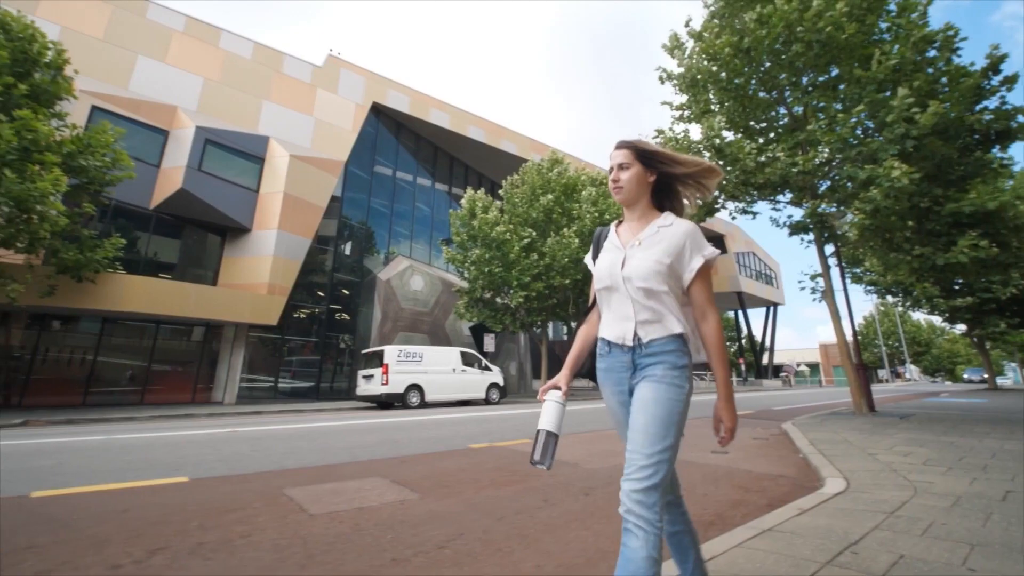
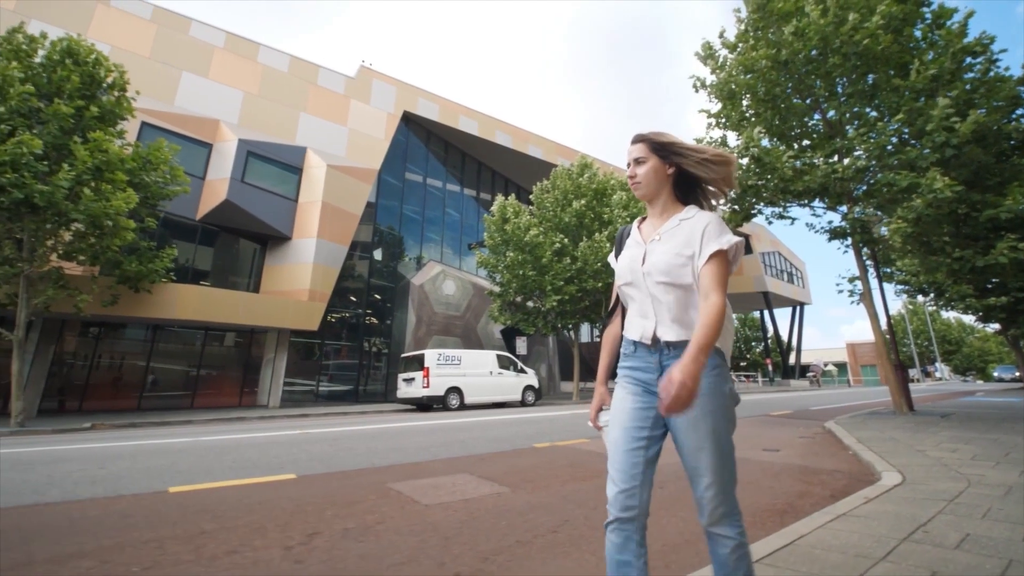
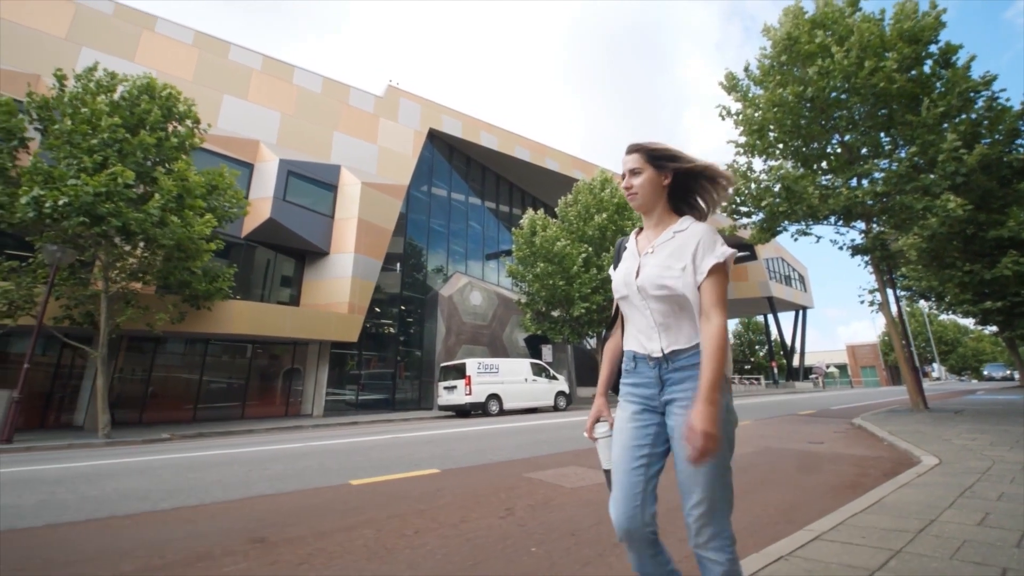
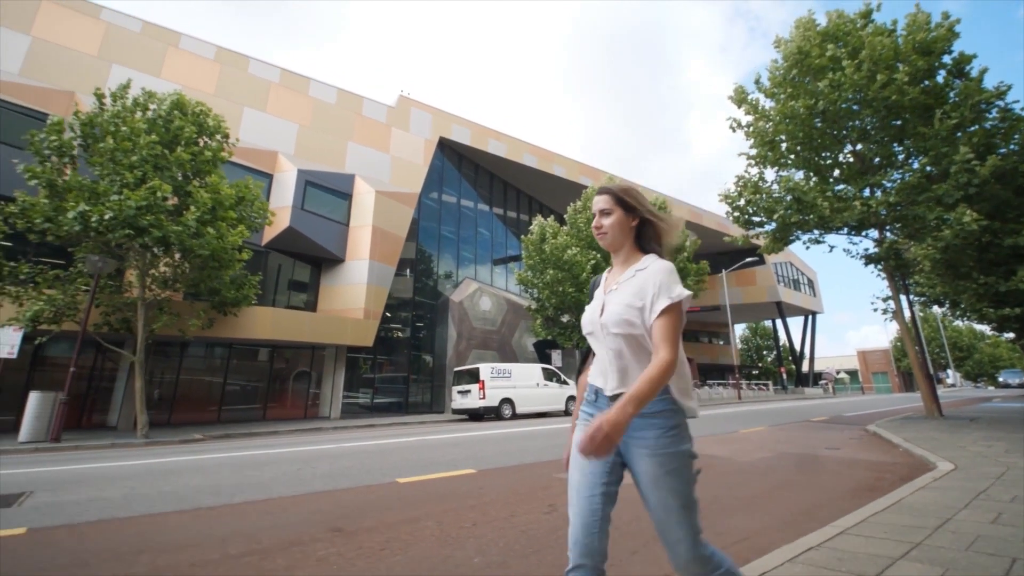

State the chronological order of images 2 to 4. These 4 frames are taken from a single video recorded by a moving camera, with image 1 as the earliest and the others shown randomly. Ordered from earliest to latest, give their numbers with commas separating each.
2, 3, 4
